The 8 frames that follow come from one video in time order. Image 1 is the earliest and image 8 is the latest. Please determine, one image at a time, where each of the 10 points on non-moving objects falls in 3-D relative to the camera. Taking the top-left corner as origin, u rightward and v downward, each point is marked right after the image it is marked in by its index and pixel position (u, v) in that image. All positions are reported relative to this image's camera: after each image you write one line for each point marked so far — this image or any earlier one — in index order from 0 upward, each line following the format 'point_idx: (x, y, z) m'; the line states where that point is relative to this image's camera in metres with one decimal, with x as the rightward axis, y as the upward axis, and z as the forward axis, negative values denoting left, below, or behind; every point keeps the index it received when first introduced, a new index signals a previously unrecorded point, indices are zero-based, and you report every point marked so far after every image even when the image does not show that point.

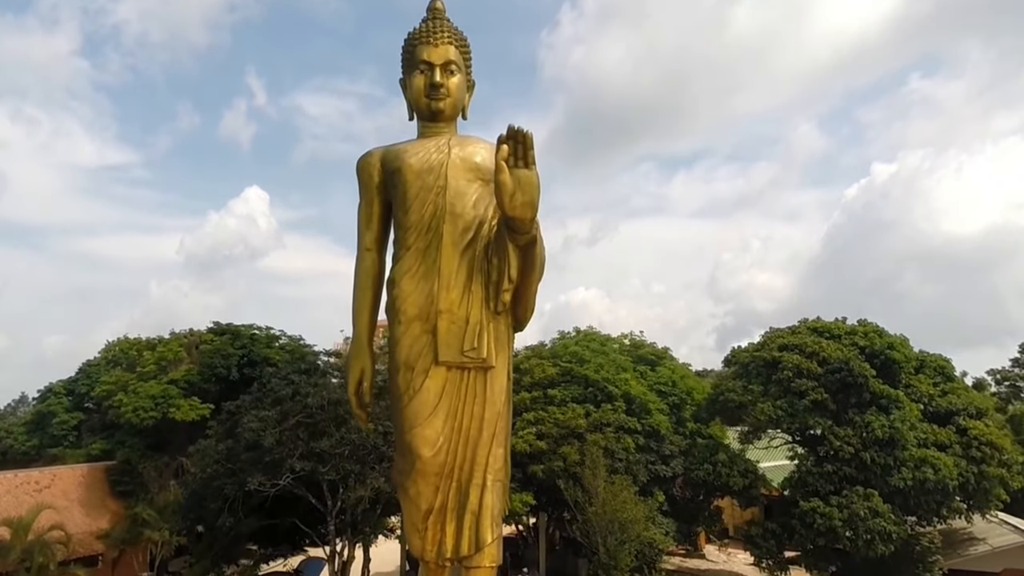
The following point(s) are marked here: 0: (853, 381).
0: (+7.1, -2.0, +15.9) m
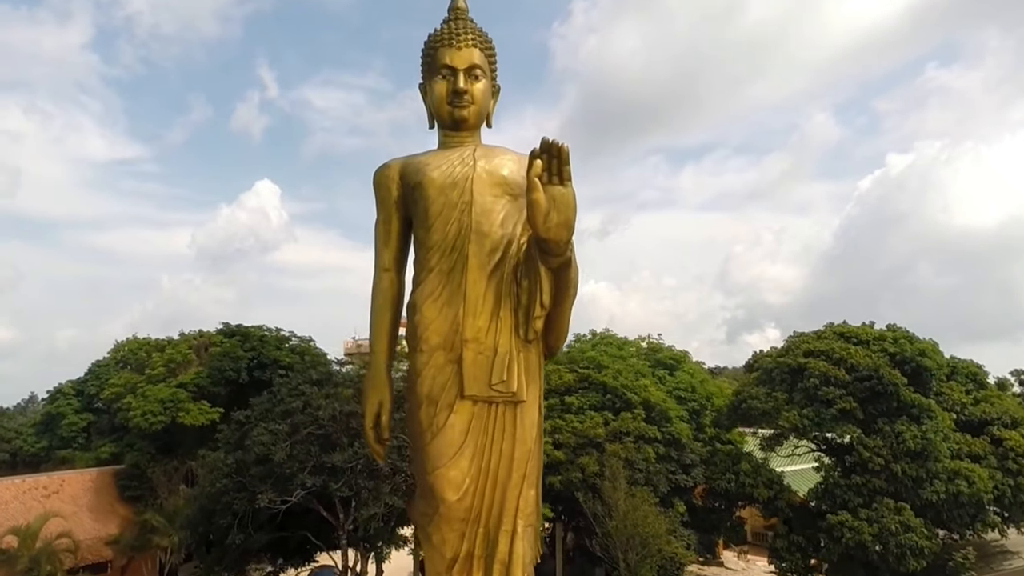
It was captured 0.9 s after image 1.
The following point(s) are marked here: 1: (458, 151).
0: (+7.4, -2.1, +15.4) m
1: (-0.4, +1.0, +5.7) m
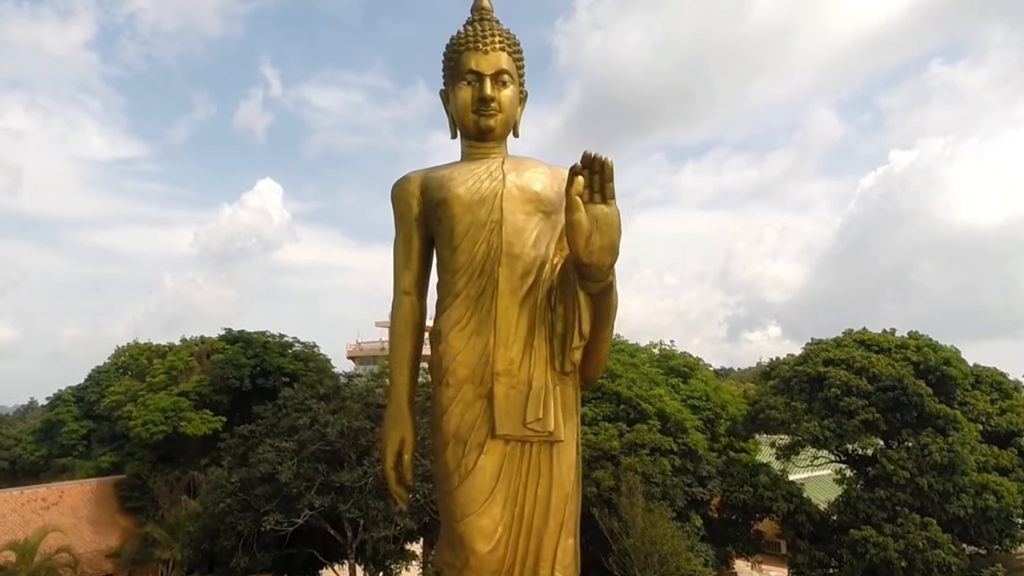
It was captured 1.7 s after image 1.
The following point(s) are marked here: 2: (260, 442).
0: (+7.7, -2.2, +14.9) m
1: (-0.2, +0.8, +5.3) m
2: (-4.8, -3.0, +14.6) m
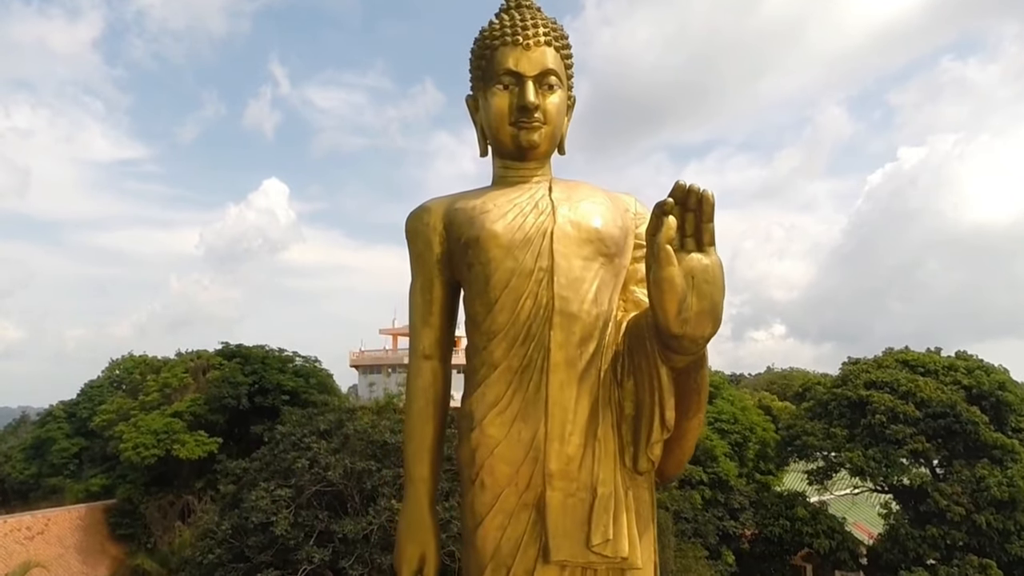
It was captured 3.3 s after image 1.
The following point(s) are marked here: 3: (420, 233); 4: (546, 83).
0: (+8.0, -2.5, +13.7) m
1: (+0.1, +0.5, +4.1) m
2: (-4.5, -3.4, +13.4) m
3: (-0.5, +0.3, +4.3) m
4: (+0.2, +1.1, +4.2) m
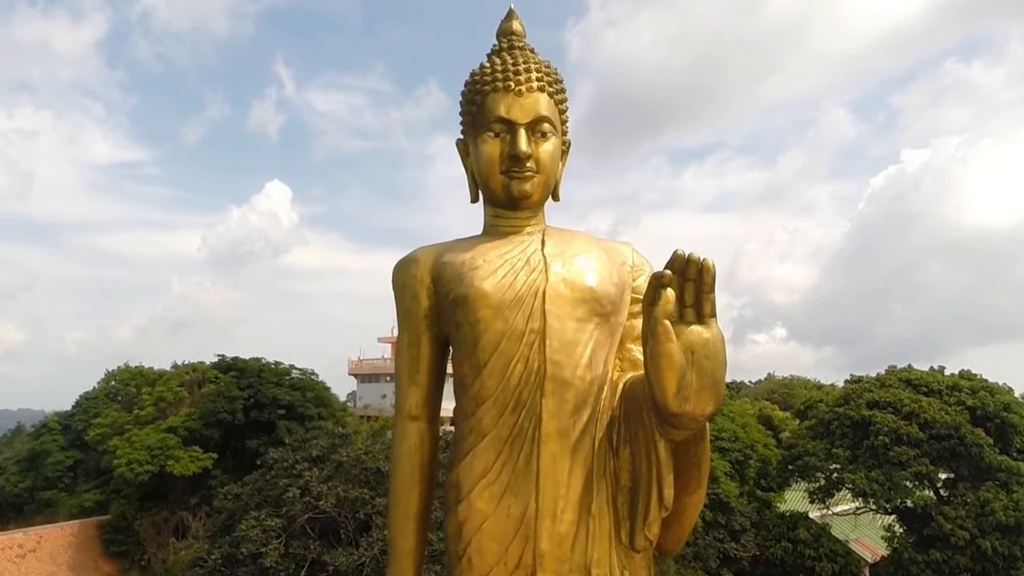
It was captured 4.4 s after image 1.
0: (+7.9, -2.9, +13.5) m
1: (0.0, +0.2, +3.9) m
2: (-4.6, -3.7, +13.2) m
3: (-0.6, 0.0, +4.1) m
4: (+0.1, +0.8, +4.0) m
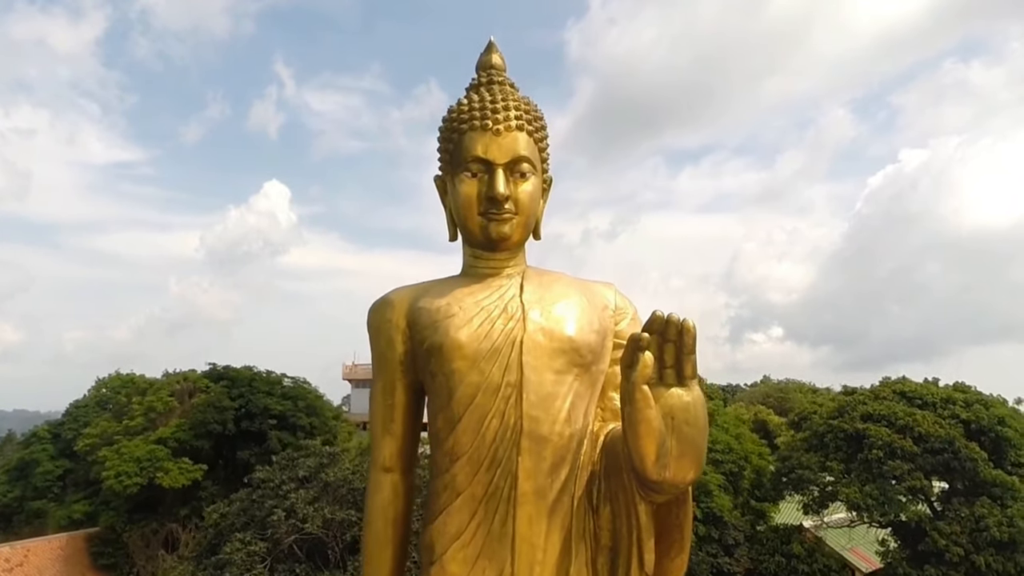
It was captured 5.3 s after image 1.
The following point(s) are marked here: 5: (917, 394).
0: (+7.8, -3.1, +13.4) m
1: (-0.1, 0.0, +3.8) m
2: (-4.7, -3.9, +13.1) m
3: (-0.7, -0.2, +3.9) m
4: (0.0, +0.6, +3.9) m
5: (+7.8, -2.0, +14.8) m
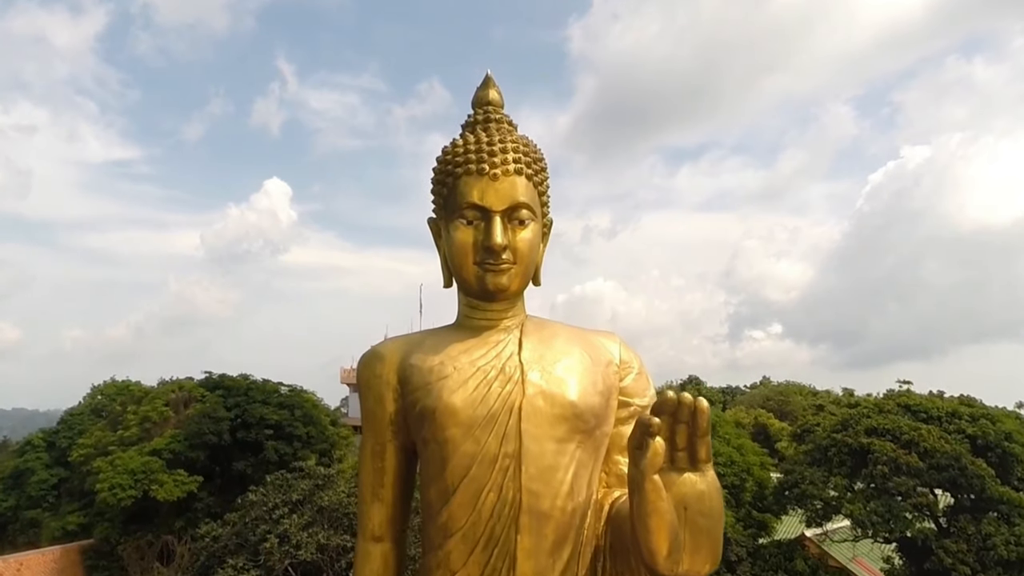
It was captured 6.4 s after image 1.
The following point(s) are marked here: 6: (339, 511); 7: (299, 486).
0: (+7.8, -3.3, +13.2) m
1: (-0.1, -0.3, +3.5) m
2: (-4.7, -4.2, +12.8) m
3: (-0.7, -0.5, +3.7) m
4: (0.0, +0.3, +3.7) m
5: (+7.8, -2.3, +14.6) m
6: (-2.9, -3.5, +13.0) m
7: (-3.7, -3.4, +13.7) m
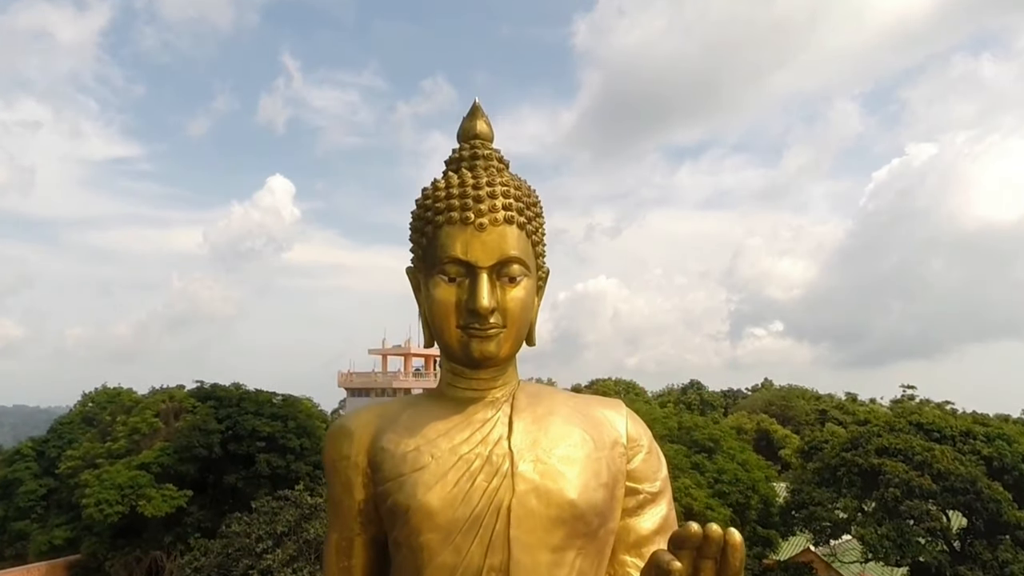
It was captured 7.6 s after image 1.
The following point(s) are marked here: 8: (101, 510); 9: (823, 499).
0: (+7.7, -3.6, +12.6) m
1: (-0.1, -0.6, +3.0) m
2: (-4.8, -4.4, +12.3) m
3: (-0.7, -0.8, +3.2) m
4: (0.0, +0.1, +3.1) m
5: (+7.7, -2.5, +14.0) m
6: (-2.9, -3.8, +12.5) m
7: (-3.8, -3.6, +13.2) m
8: (-9.9, -5.3, +18.5) m
9: (+5.6, -3.8, +14.0) m
